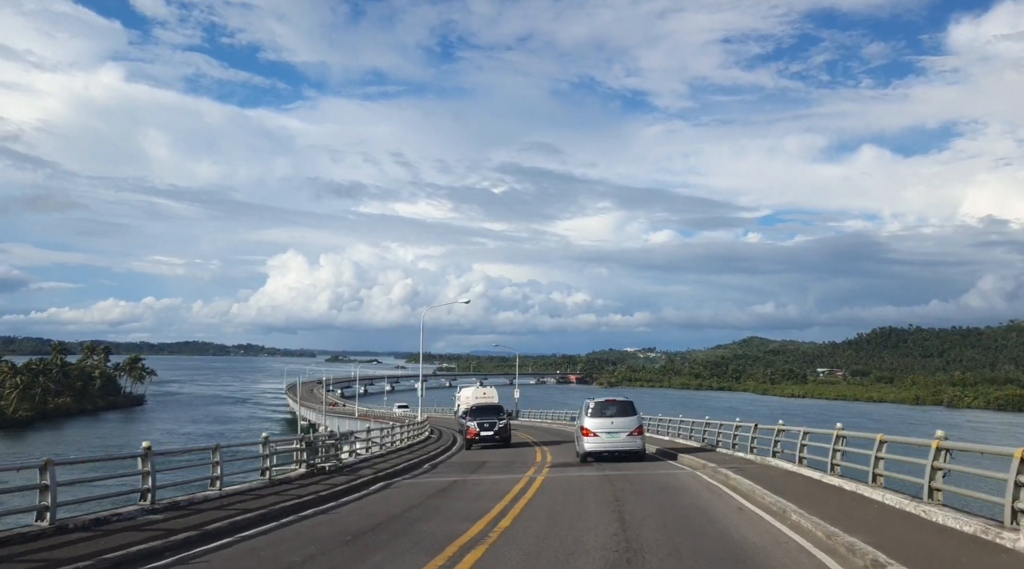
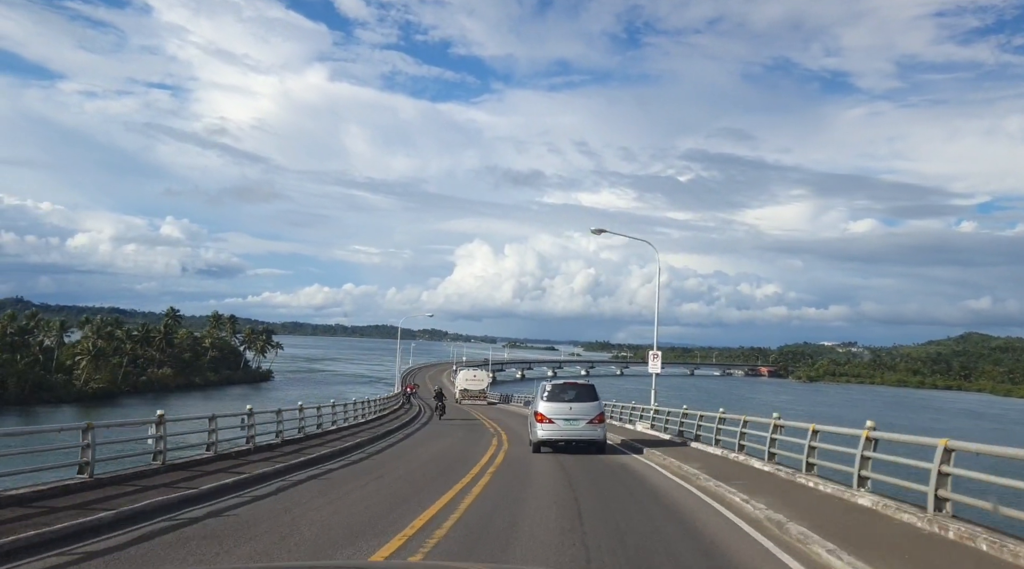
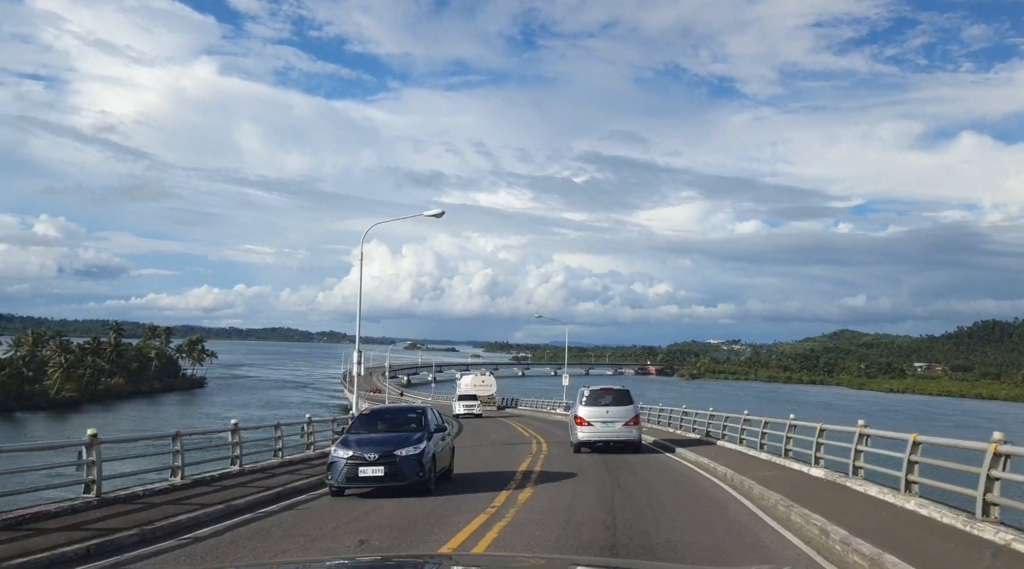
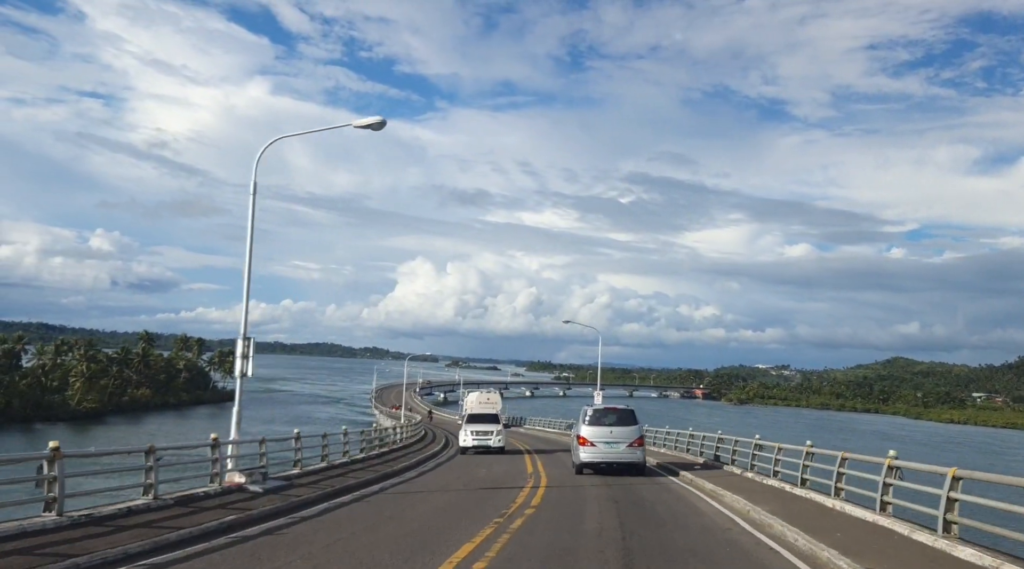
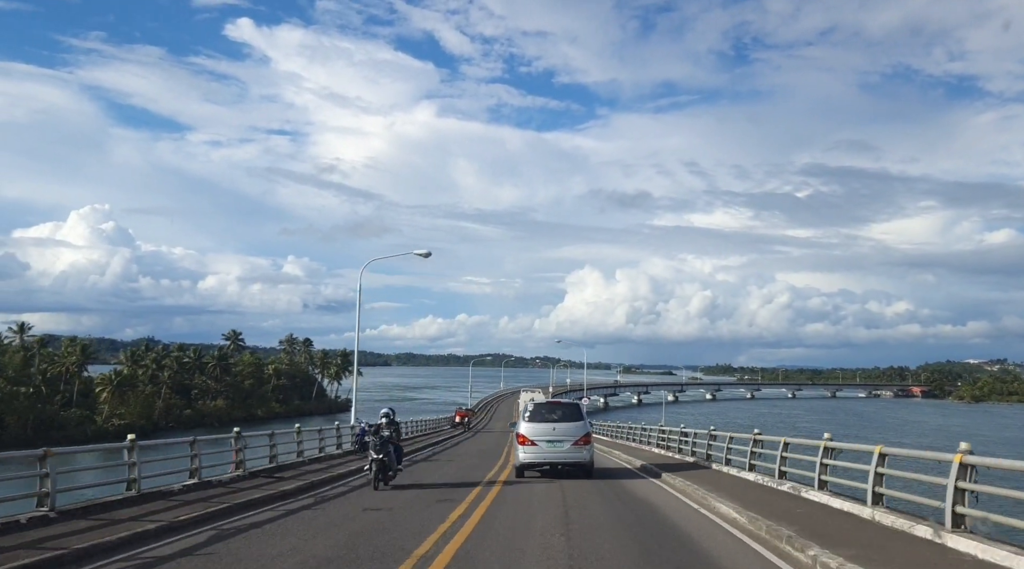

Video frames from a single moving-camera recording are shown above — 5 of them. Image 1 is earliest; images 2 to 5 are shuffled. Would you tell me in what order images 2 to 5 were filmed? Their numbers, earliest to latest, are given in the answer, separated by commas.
3, 4, 2, 5
